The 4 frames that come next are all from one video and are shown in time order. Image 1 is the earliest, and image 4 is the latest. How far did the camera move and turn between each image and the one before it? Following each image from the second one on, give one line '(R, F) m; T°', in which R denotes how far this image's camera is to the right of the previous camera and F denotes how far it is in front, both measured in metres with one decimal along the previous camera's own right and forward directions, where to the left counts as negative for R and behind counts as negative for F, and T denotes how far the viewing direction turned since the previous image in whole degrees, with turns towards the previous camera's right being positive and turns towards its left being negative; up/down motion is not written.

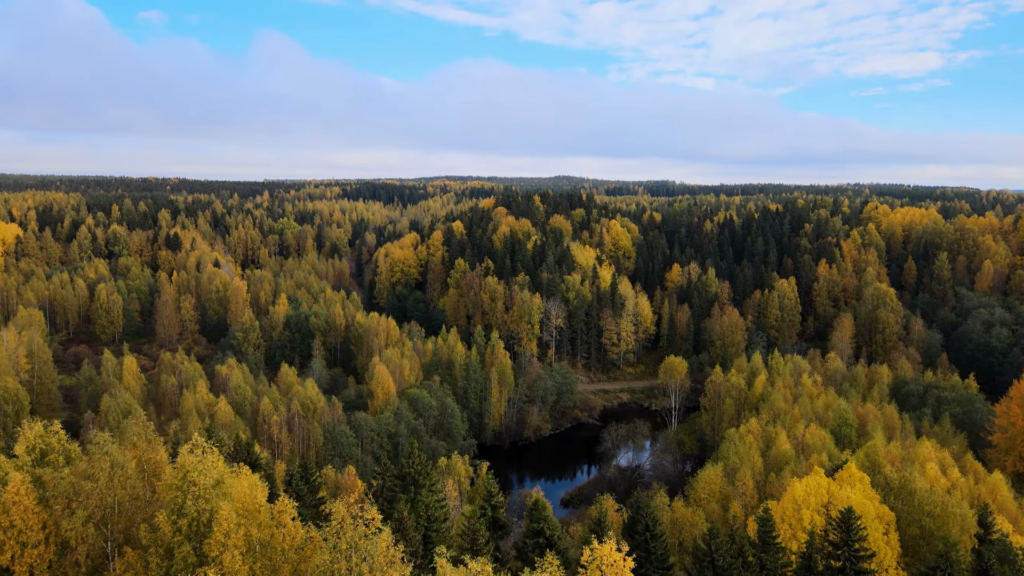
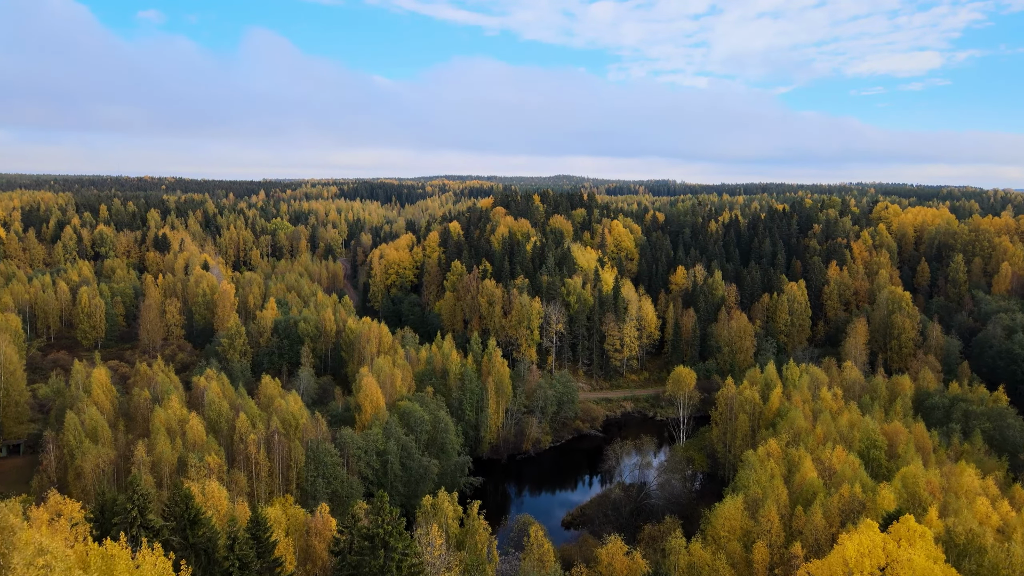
(+0.2, +3.8) m; 0°
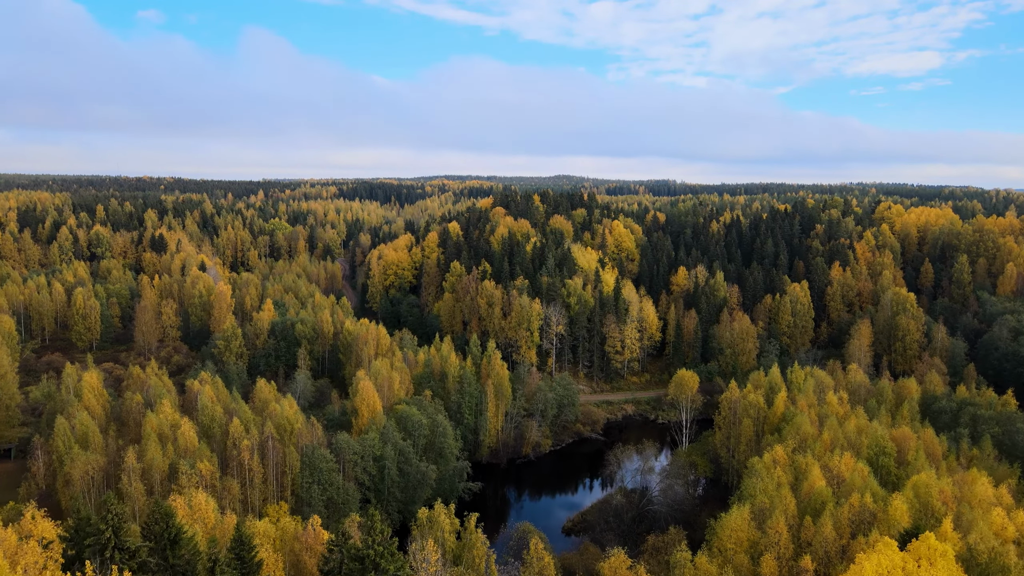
(0.0, +1.0) m; 0°
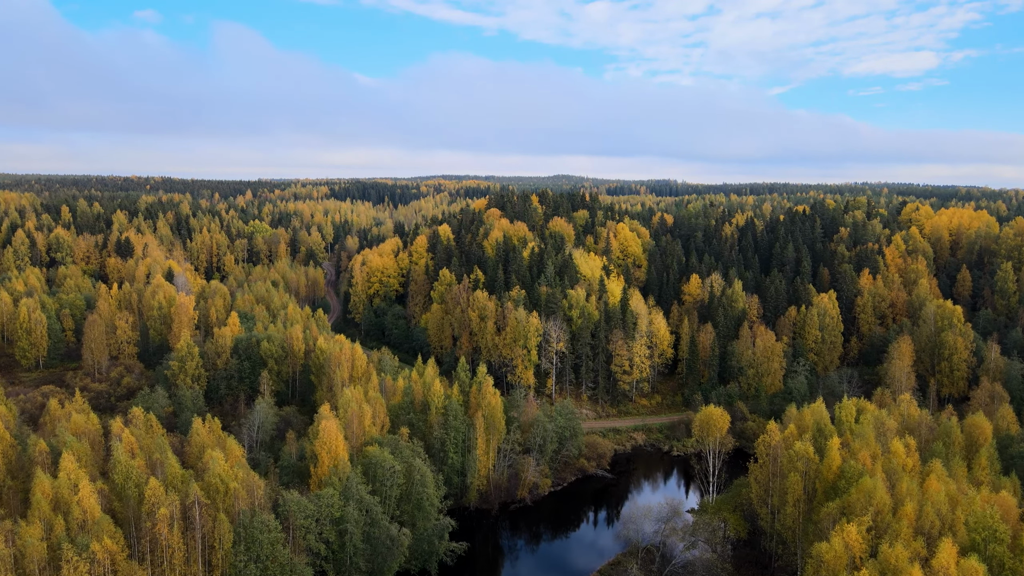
(+0.5, +9.6) m; 0°
